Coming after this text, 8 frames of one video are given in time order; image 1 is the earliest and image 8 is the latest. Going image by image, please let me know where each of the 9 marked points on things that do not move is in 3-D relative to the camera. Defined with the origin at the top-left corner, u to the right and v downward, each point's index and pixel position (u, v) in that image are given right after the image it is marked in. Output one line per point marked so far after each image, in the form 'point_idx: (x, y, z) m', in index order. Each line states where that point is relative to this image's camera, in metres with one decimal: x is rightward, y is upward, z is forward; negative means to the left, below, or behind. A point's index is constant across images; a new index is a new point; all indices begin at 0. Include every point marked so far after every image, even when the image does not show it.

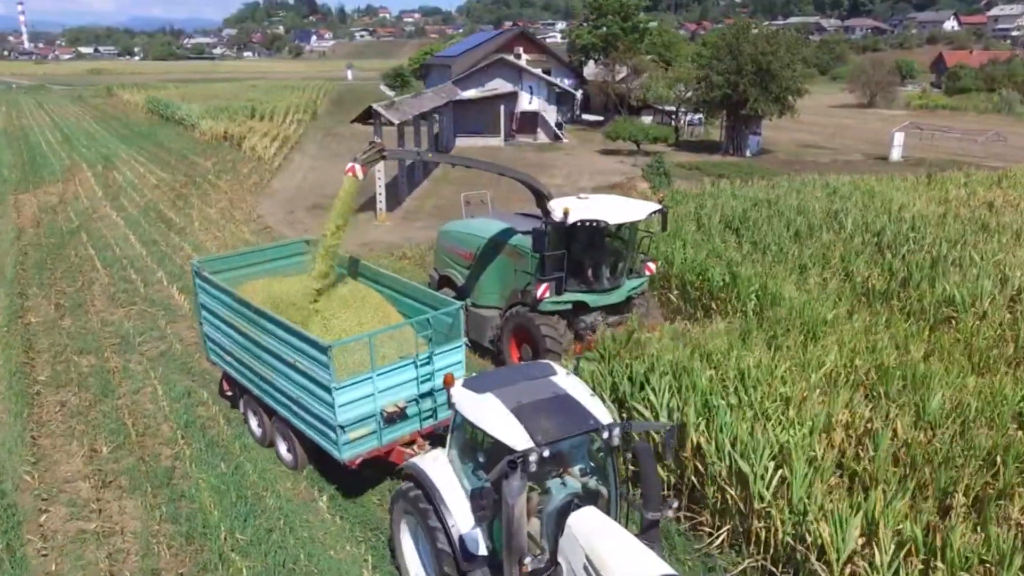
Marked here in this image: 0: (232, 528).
0: (-2.1, -1.8, +5.7) m
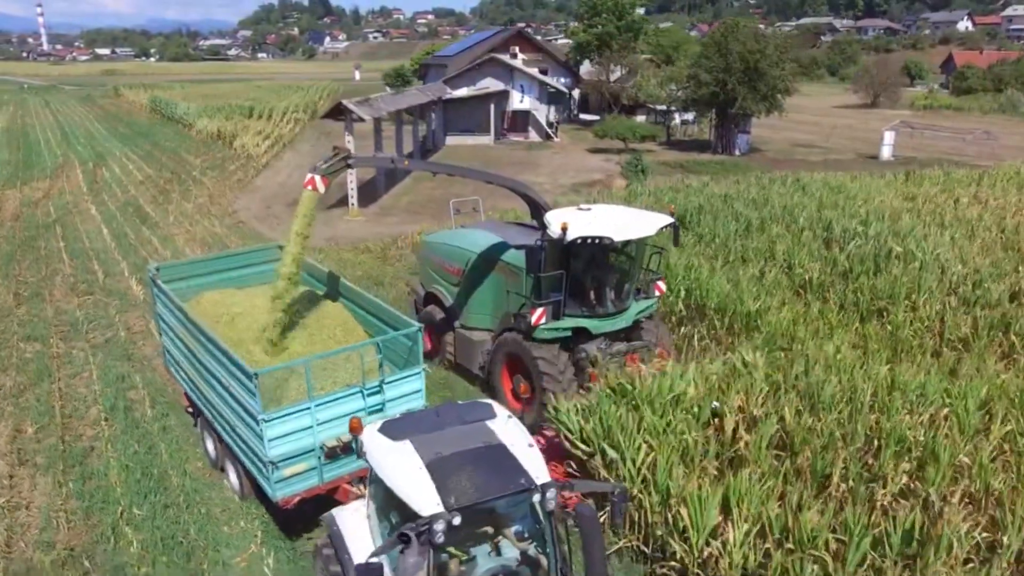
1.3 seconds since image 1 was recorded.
0: (-2.9, -1.6, +5.9) m
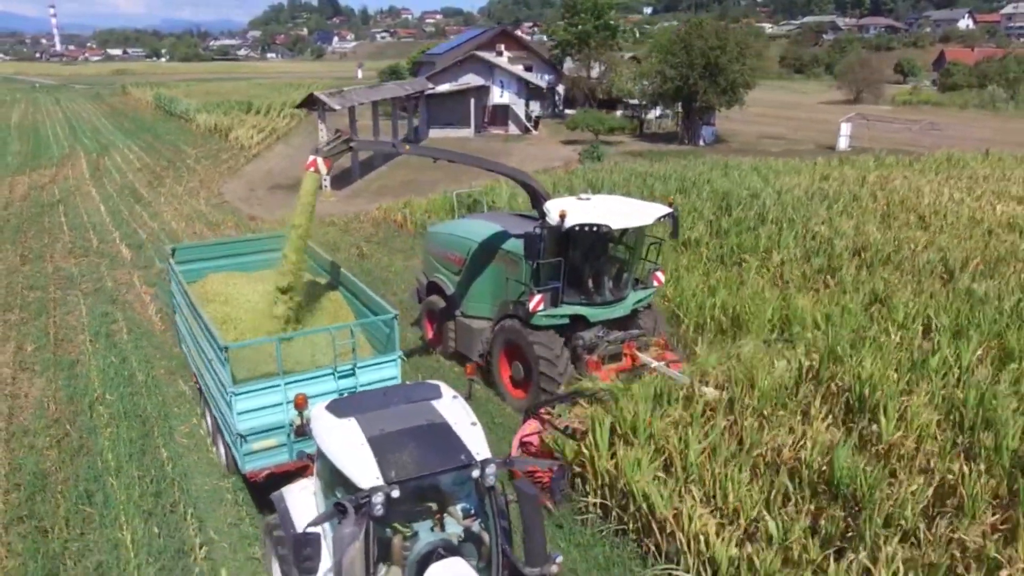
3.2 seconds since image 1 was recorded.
0: (-4.1, -1.0, +7.6) m
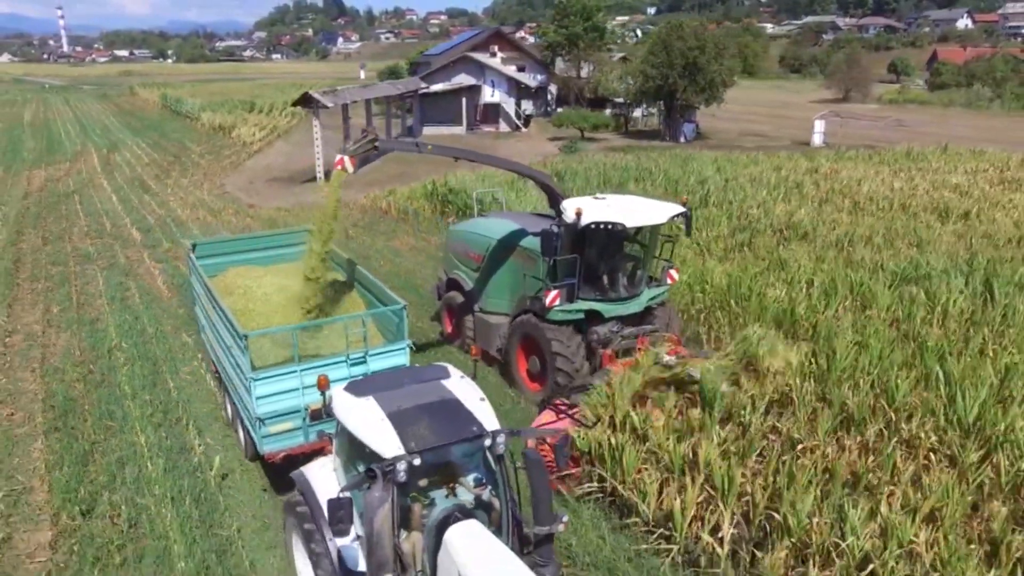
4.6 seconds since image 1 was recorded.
0: (-4.6, -0.6, +9.1) m
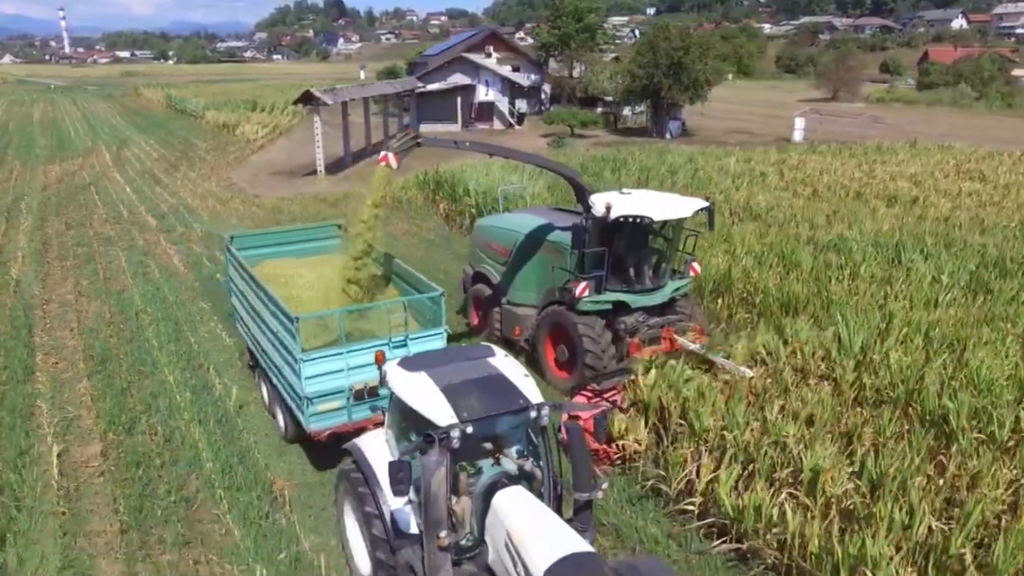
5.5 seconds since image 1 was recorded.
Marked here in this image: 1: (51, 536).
0: (-4.9, -0.2, +10.3) m
1: (-3.4, -1.8, +5.6) m
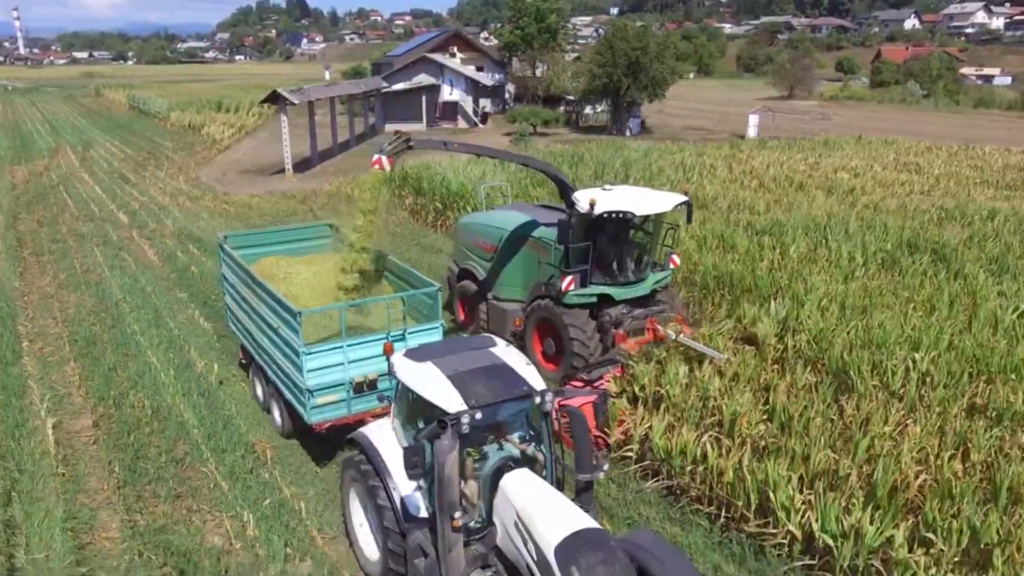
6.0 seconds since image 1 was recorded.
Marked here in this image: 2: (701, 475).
0: (-5.5, -0.1, +10.8) m
1: (-3.7, -1.7, +6.2) m
2: (+1.4, -1.4, +5.8) m
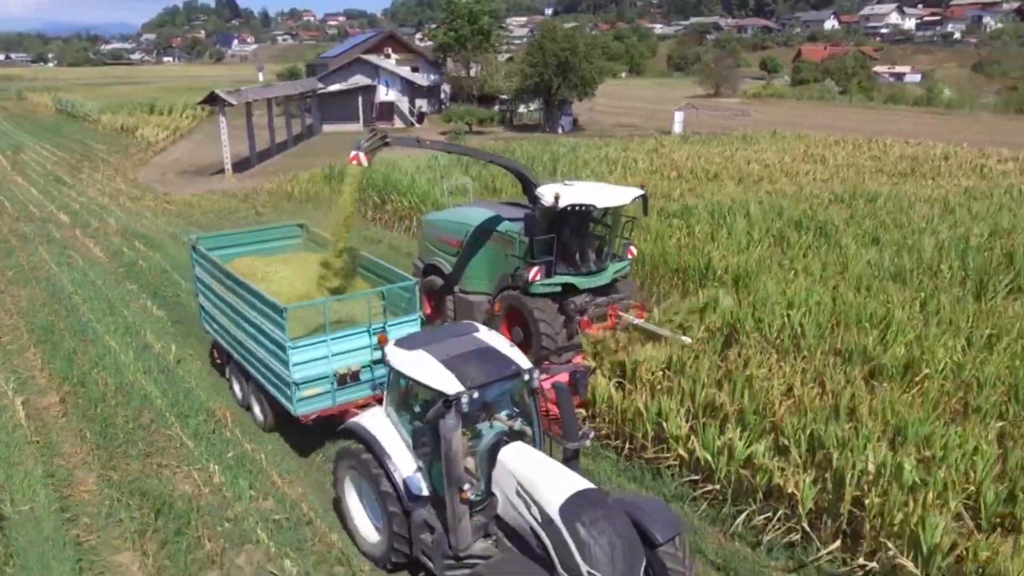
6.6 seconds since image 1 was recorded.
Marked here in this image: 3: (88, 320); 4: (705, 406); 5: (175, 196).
0: (-6.4, 0.0, +11.3) m
1: (-4.3, -1.5, +6.8) m
2: (+0.9, -1.1, +6.9) m
3: (-5.5, -0.4, +9.9) m
4: (+1.7, -1.0, +6.5) m
5: (-8.5, +2.3, +19.4) m
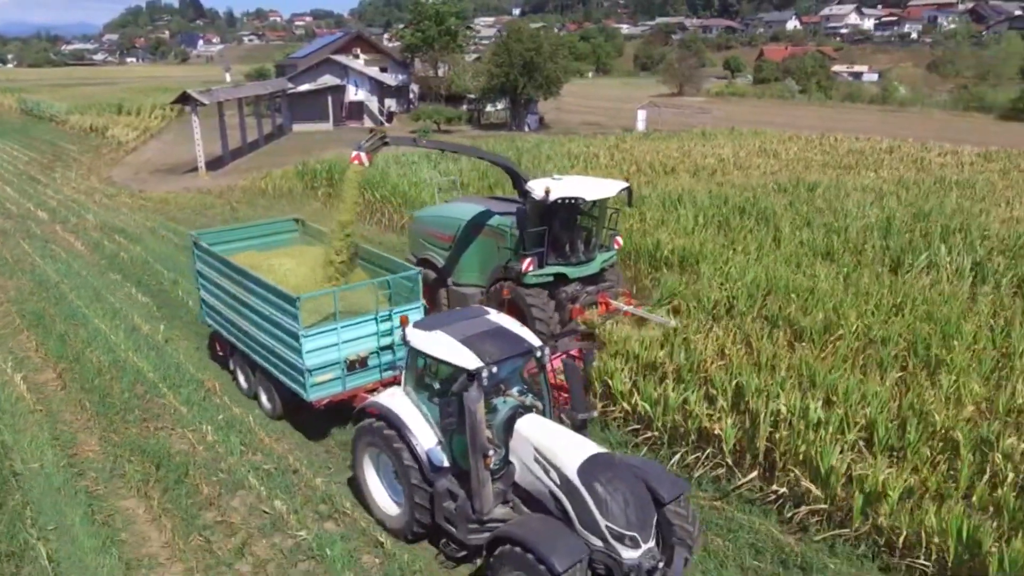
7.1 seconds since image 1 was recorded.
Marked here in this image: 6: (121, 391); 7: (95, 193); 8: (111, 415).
0: (-7.0, +0.1, +11.8) m
1: (-4.7, -1.3, +7.5) m
2: (+0.5, -0.9, +7.7) m
3: (-6.0, -0.3, +10.5) m
4: (+1.3, -0.7, +7.3) m
5: (-9.4, +2.5, +19.9) m
6: (-4.1, -1.1, +8.0) m
7: (-10.6, +2.4, +19.3) m
8: (-4.0, -1.3, +7.6) m
